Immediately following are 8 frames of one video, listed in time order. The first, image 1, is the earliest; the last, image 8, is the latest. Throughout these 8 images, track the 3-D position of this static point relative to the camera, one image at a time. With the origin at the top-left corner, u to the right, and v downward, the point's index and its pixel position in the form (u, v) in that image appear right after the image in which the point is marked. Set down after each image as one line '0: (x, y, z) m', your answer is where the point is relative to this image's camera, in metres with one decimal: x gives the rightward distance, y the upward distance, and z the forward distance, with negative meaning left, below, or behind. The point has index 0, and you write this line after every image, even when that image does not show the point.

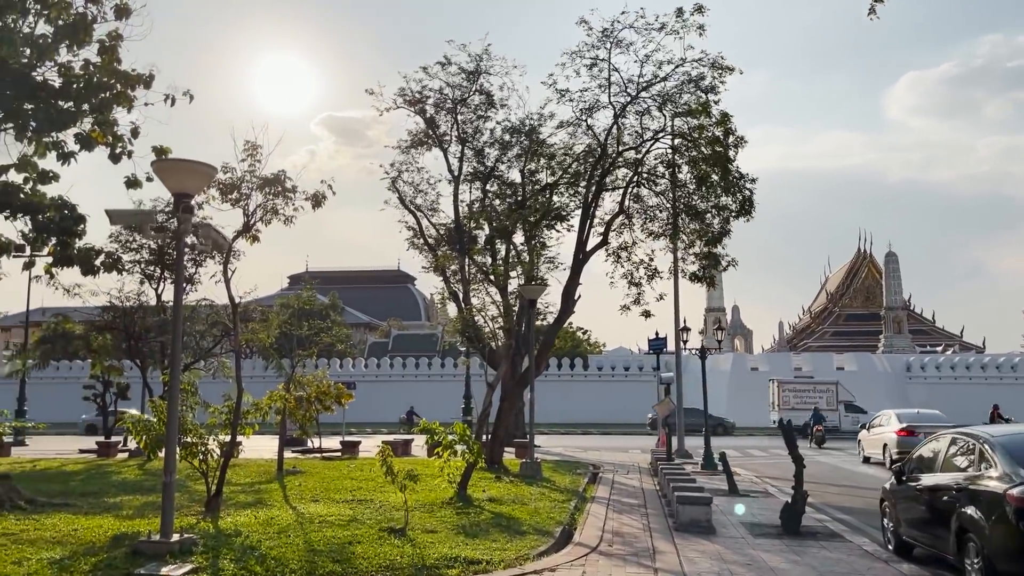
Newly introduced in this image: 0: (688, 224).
0: (+3.8, +1.3, +17.9) m
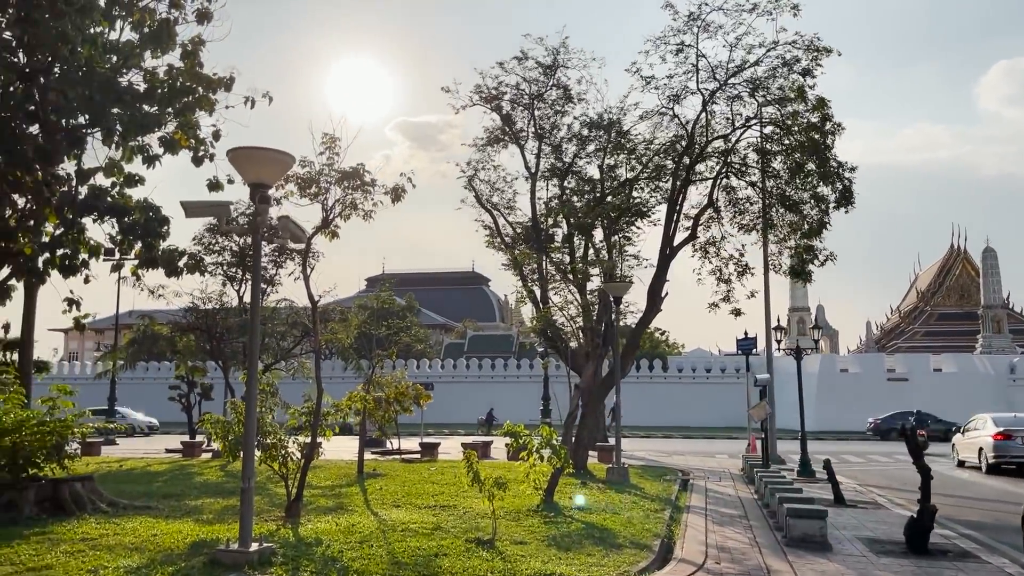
0: (+5.4, +1.4, +16.9) m
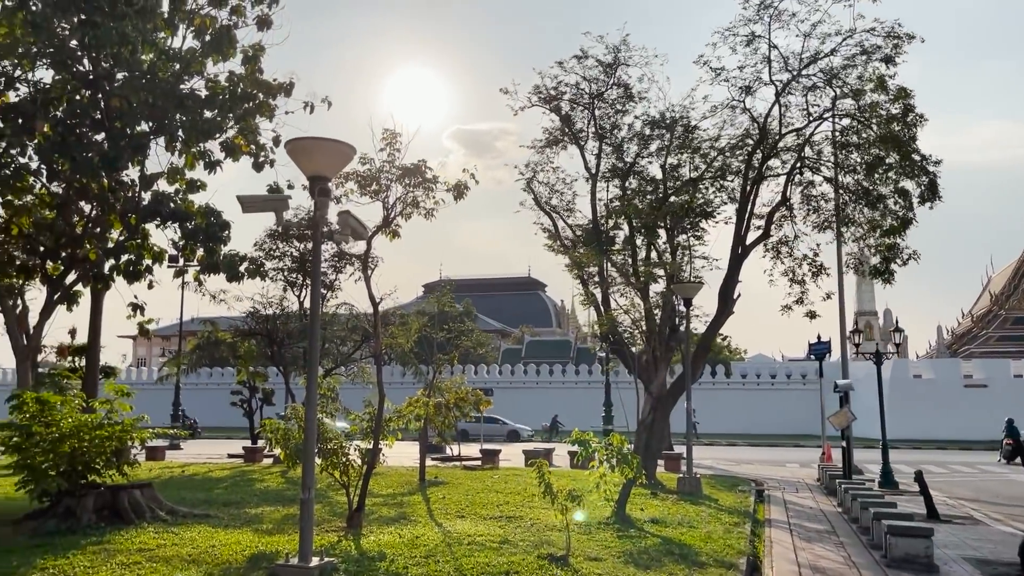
0: (+6.6, +1.4, +16.0) m
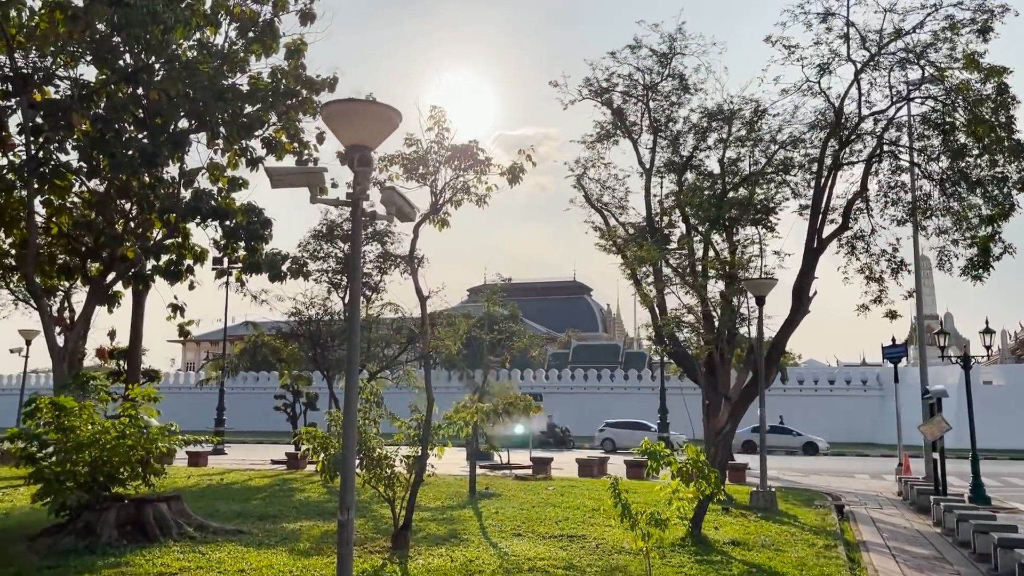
0: (+7.6, +1.5, +14.7) m
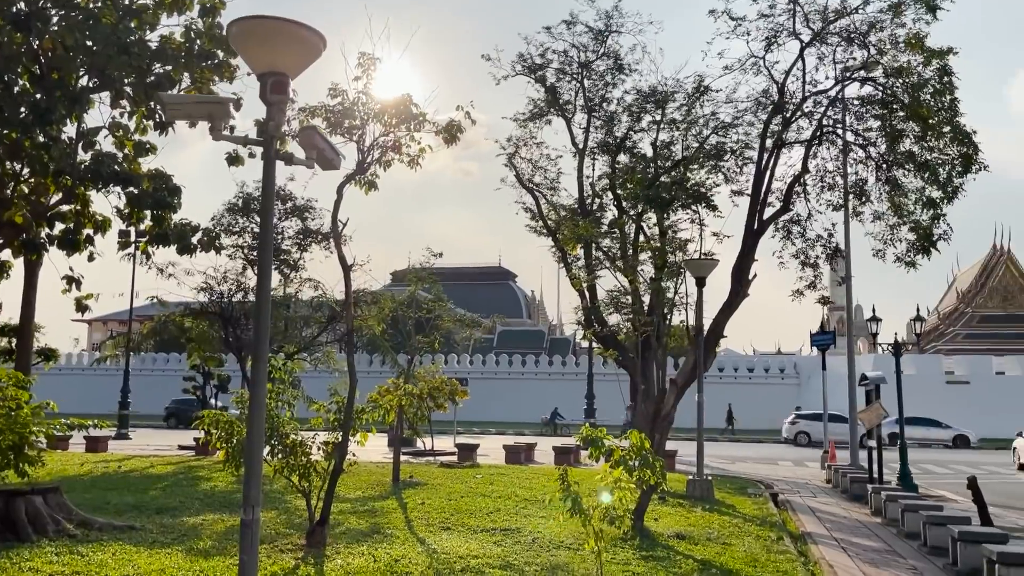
0: (+6.5, +1.7, +14.5) m
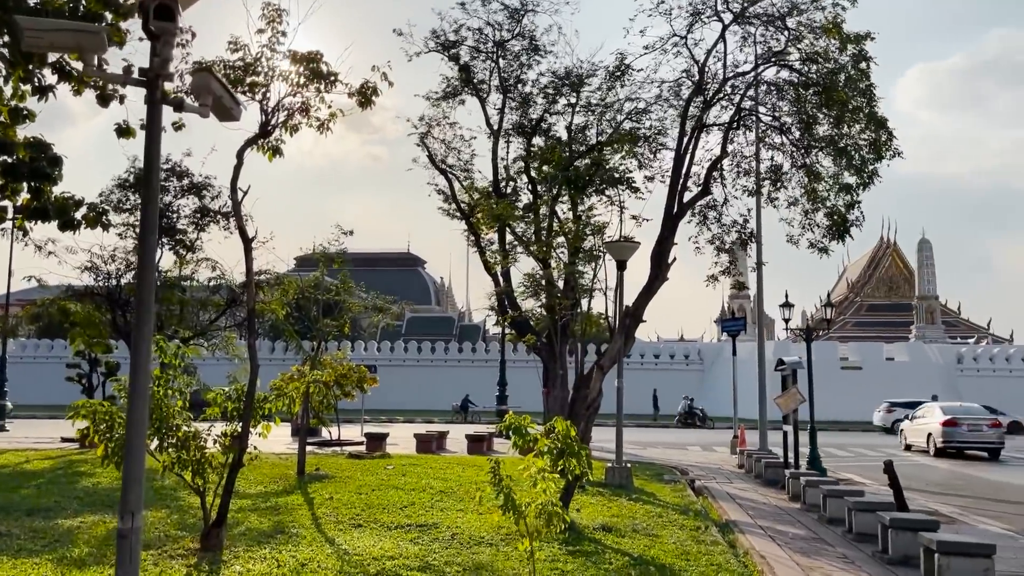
0: (+5.0, +1.9, +14.5) m
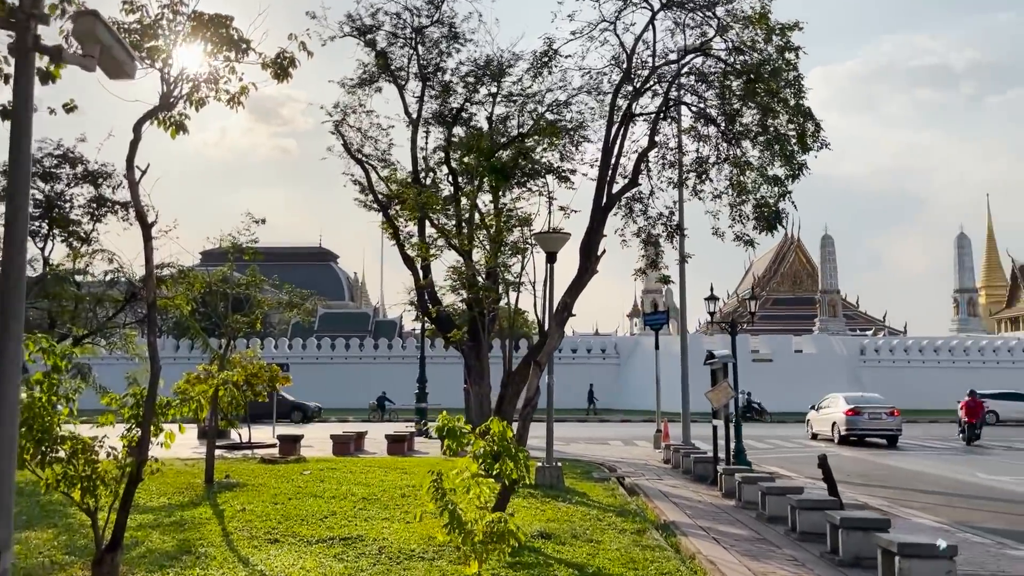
0: (+3.7, +2.1, +14.4) m
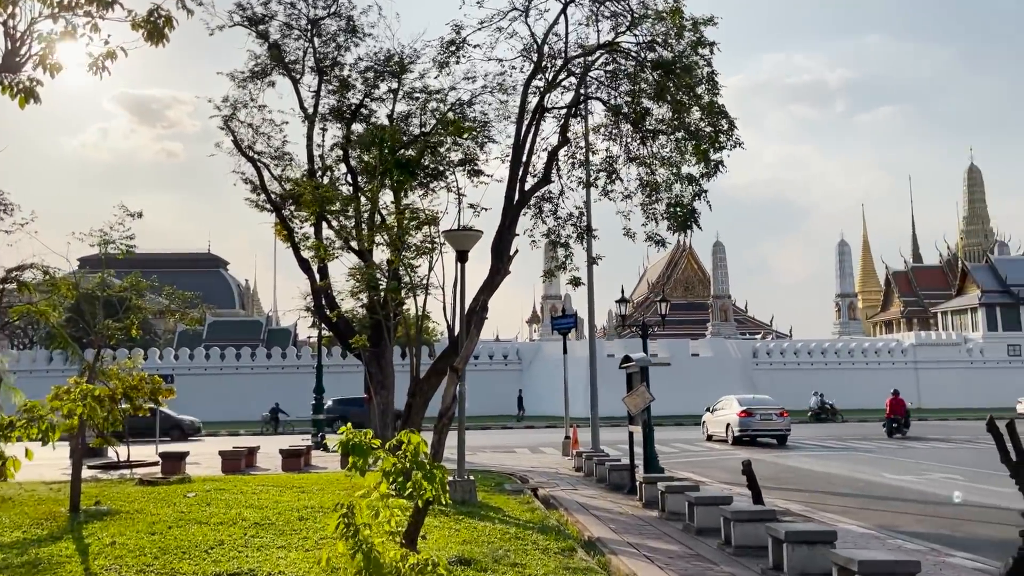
0: (+2.2, +2.0, +14.0) m
